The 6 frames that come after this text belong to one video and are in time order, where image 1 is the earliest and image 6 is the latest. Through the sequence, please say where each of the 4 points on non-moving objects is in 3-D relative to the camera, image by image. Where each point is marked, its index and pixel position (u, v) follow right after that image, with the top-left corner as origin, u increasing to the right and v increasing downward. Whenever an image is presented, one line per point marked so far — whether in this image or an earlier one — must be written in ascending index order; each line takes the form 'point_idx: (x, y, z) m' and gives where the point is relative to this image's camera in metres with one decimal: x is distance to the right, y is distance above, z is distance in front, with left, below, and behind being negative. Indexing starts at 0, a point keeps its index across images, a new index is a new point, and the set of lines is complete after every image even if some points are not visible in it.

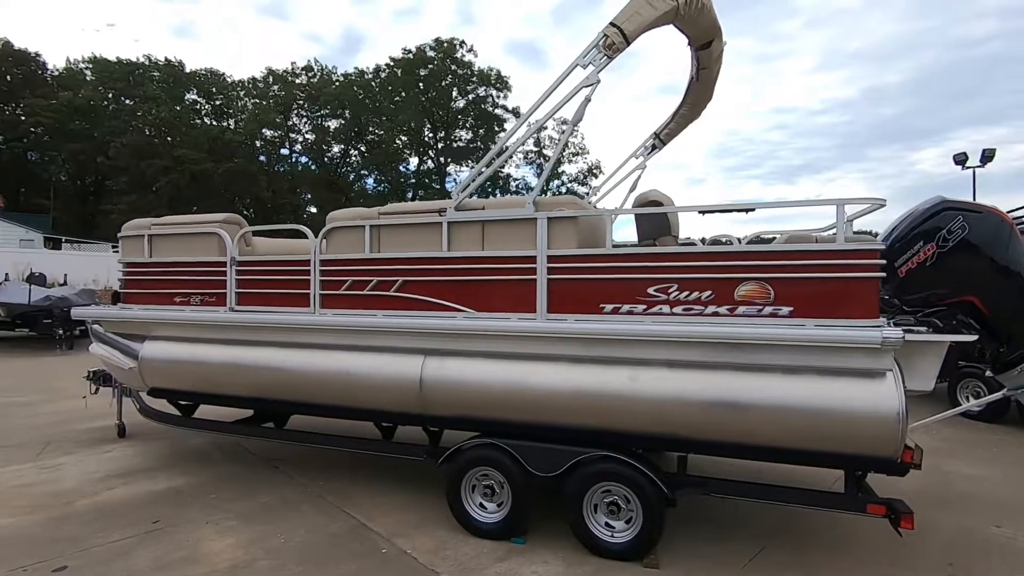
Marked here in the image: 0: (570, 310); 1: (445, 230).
0: (+0.4, -0.2, +3.7) m
1: (-0.5, +0.4, +4.0) m
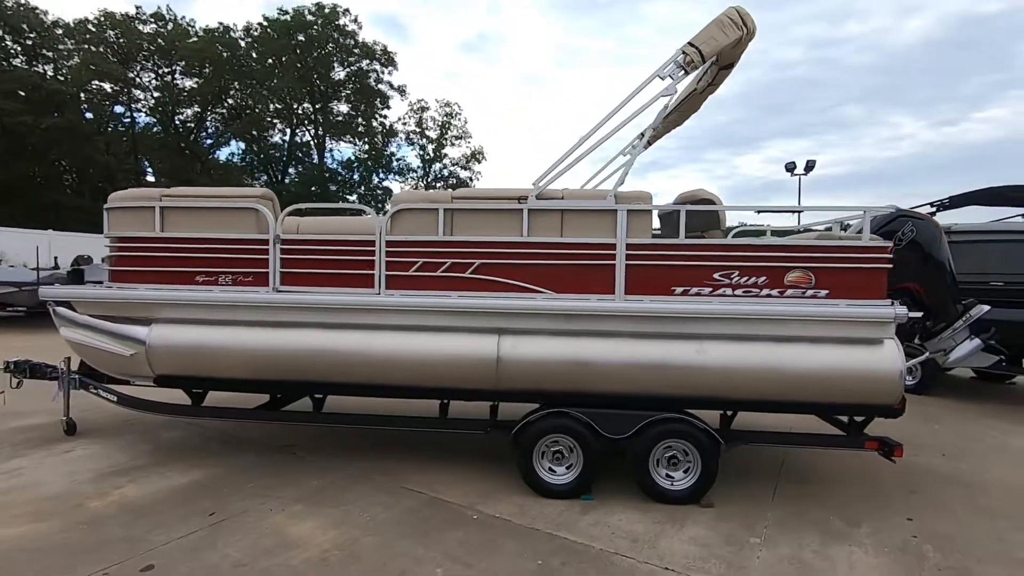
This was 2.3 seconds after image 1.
0: (+1.1, 0.0, +4.3) m
1: (+0.1, +0.6, +4.3) m
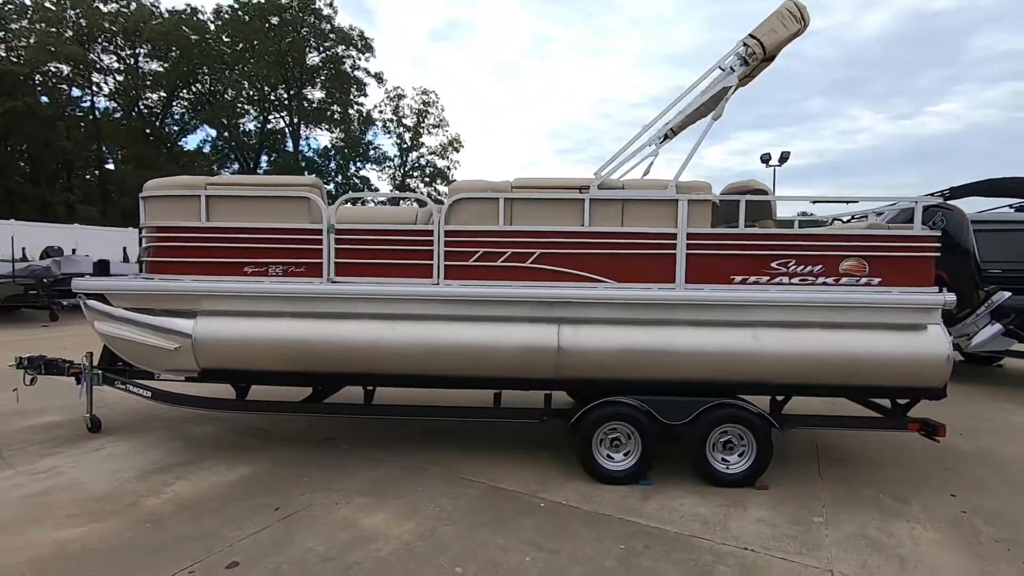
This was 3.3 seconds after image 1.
0: (+1.6, +0.1, +4.3) m
1: (+0.6, +0.7, +4.3) m
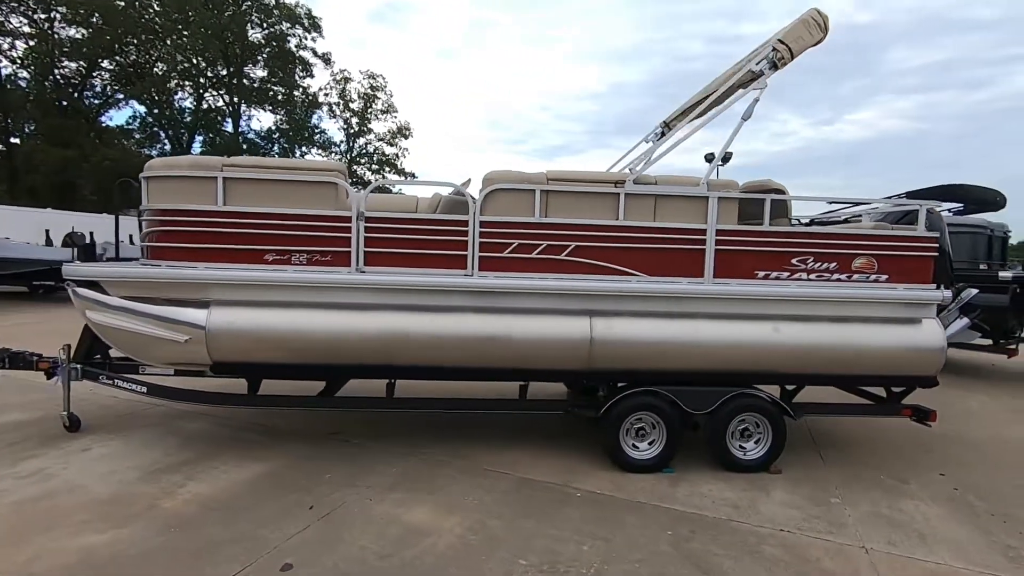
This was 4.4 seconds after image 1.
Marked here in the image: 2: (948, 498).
0: (+1.8, +0.1, +4.5) m
1: (+0.9, +0.7, +4.4) m
2: (+3.5, -1.7, +4.3) m
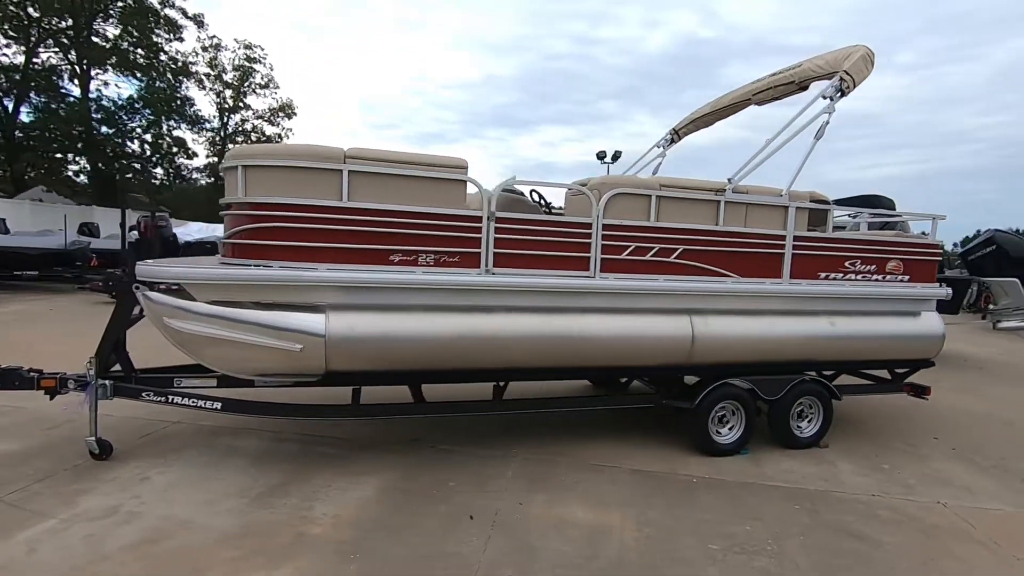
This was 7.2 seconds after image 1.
0: (+2.7, +0.1, +5.1) m
1: (+1.8, +0.7, +4.8) m
2: (+4.4, -1.7, +5.3) m
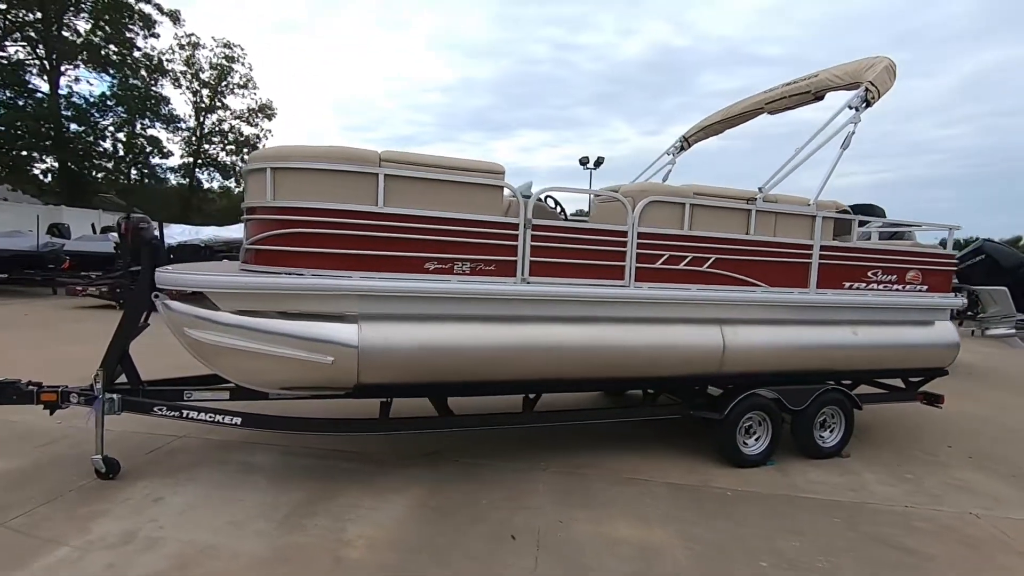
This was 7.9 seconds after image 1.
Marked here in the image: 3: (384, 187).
0: (+2.9, 0.0, +5.1) m
1: (+2.1, +0.6, +4.7) m
2: (+4.6, -1.8, +5.4) m
3: (-0.9, +0.7, +3.7) m
